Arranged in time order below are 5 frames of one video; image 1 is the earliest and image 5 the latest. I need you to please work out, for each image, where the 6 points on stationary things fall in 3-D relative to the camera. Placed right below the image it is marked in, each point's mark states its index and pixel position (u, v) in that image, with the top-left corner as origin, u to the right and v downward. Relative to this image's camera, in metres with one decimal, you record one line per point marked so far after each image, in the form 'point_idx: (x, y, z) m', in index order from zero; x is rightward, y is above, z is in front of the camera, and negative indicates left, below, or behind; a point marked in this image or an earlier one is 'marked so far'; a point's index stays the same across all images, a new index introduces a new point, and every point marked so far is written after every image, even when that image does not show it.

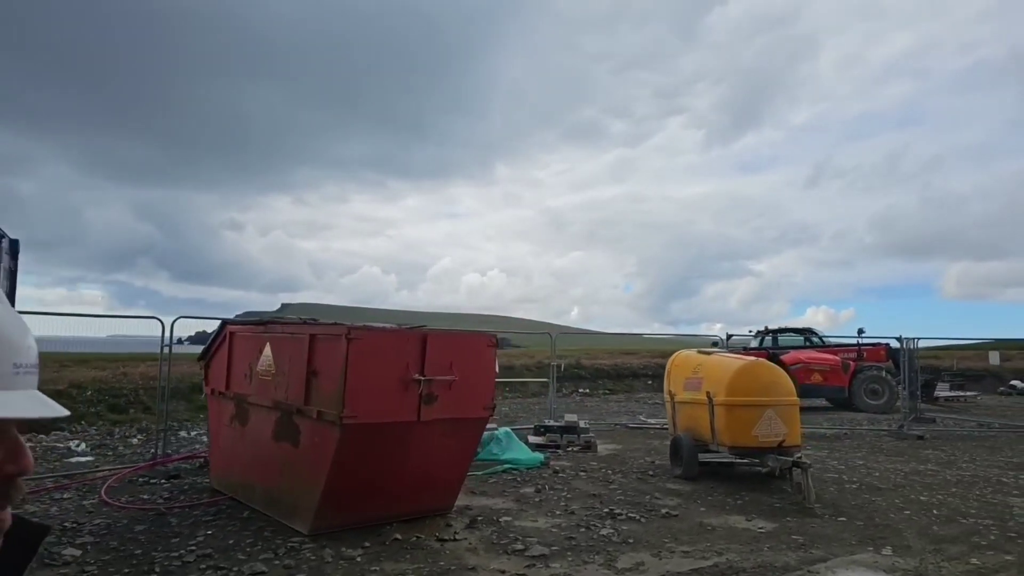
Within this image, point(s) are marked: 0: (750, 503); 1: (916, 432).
0: (+2.4, -2.2, +6.8) m
1: (+7.2, -2.6, +11.9) m
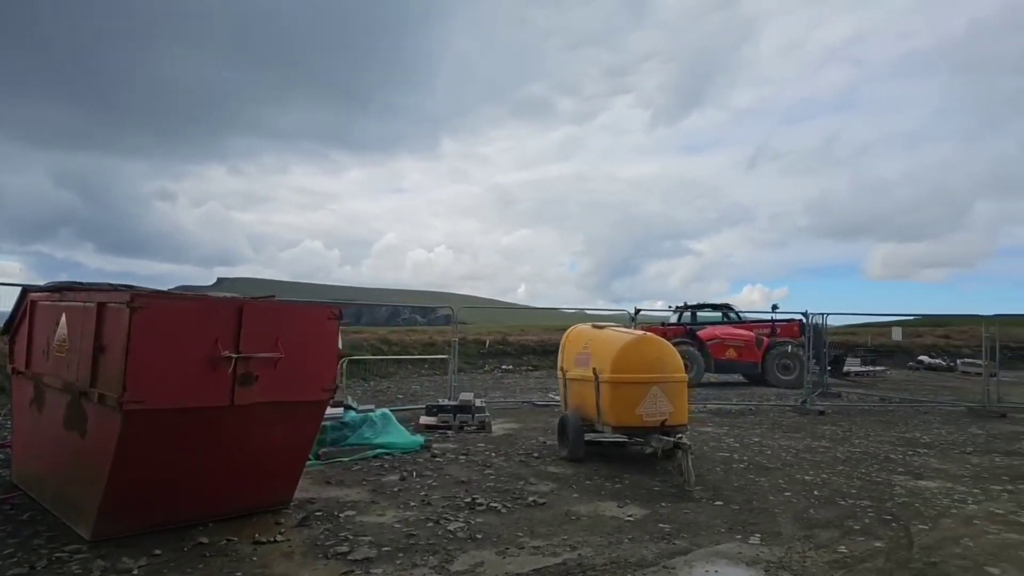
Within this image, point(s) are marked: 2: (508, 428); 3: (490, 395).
0: (+1.1, -1.9, +6.4) m
1: (+5.4, -2.1, +11.8) m
2: (-0.1, -2.1, +9.8) m
3: (-0.5, -2.3, +14.0) m
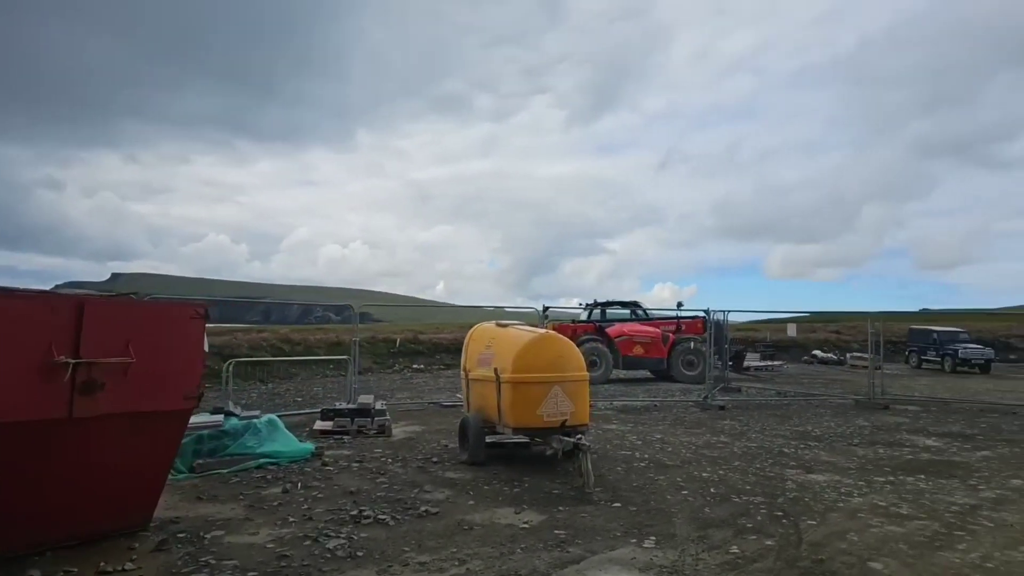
0: (+0.1, -1.9, +6.2) m
1: (+3.8, -2.1, +12.1) m
2: (-1.4, -2.0, +9.4) m
3: (-2.4, -2.2, +13.5) m
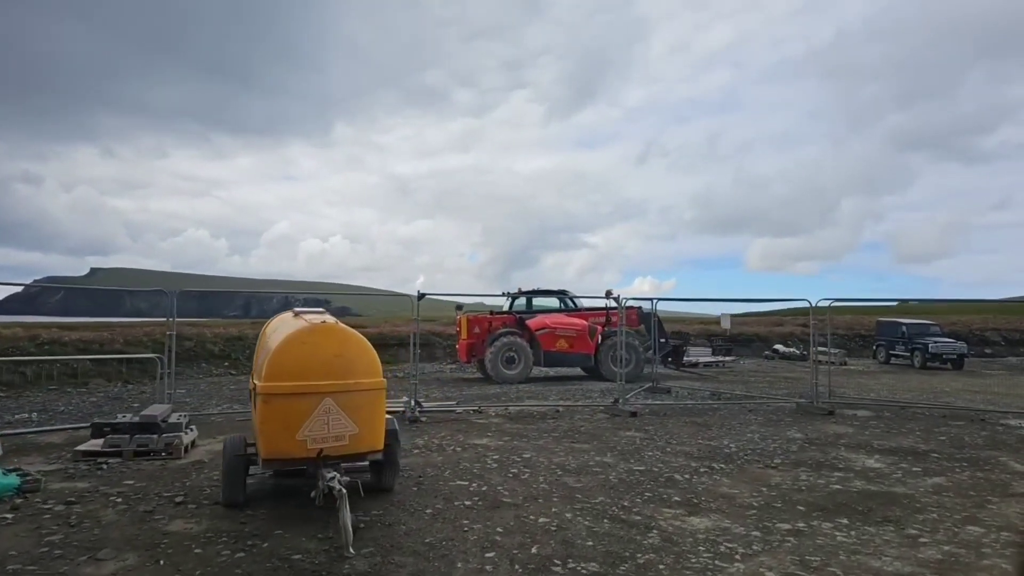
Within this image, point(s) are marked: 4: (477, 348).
0: (-1.6, -1.7, +4.2) m
1: (+1.9, -1.8, +10.2) m
2: (-3.3, -1.8, +7.3) m
3: (-4.3, -1.9, +11.5) m
4: (-0.8, -1.3, +14.5) m
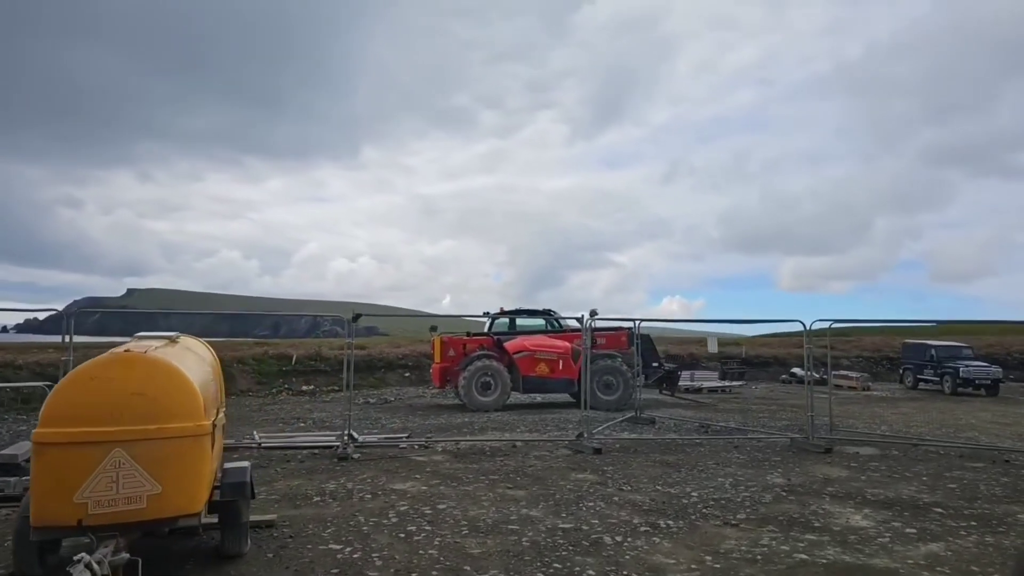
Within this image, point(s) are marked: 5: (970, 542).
0: (-2.5, -1.8, +3.2) m
1: (+1.3, -2.1, +9.0) m
2: (-4.0, -2.0, +6.4) m
3: (-4.8, -2.2, +10.6) m
4: (-1.2, -1.7, +13.5) m
5: (+3.5, -1.9, +5.1) m
